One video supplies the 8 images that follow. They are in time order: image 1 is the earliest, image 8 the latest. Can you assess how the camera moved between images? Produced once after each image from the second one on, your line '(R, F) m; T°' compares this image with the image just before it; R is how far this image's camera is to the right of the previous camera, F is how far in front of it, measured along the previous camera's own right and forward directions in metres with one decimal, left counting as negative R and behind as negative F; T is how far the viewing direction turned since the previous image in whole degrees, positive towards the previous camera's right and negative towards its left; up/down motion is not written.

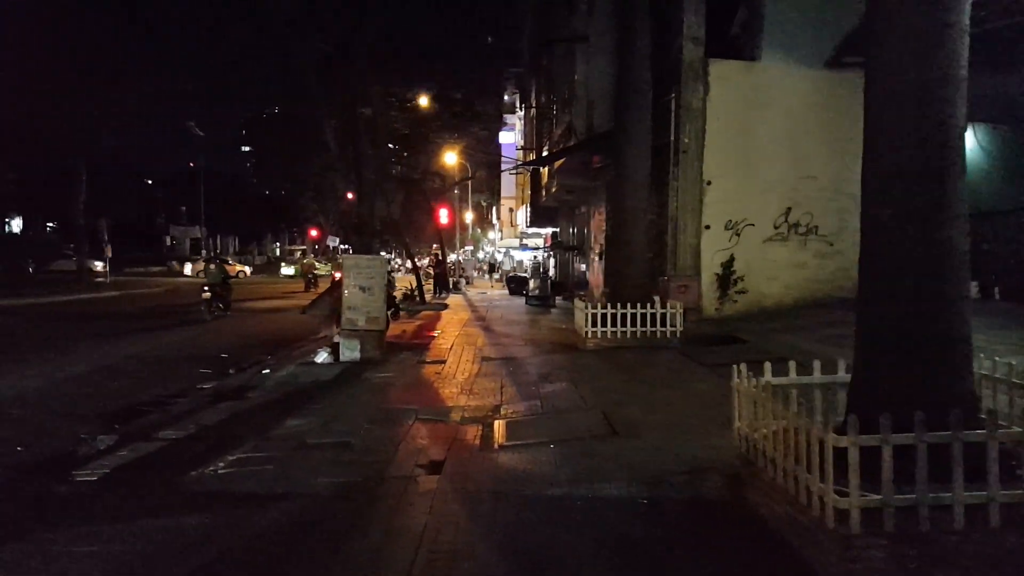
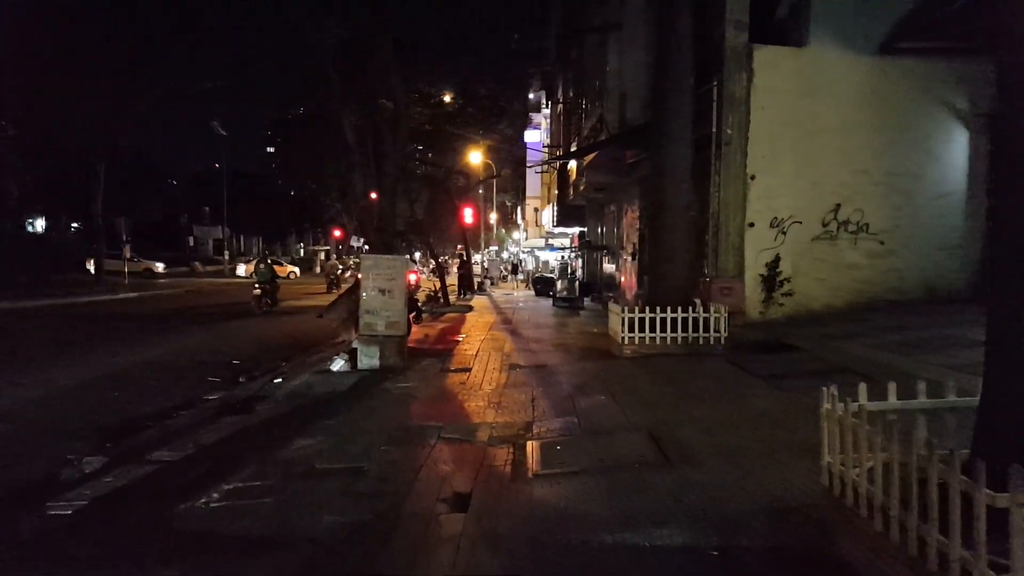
(-0.1, +1.1) m; -1°
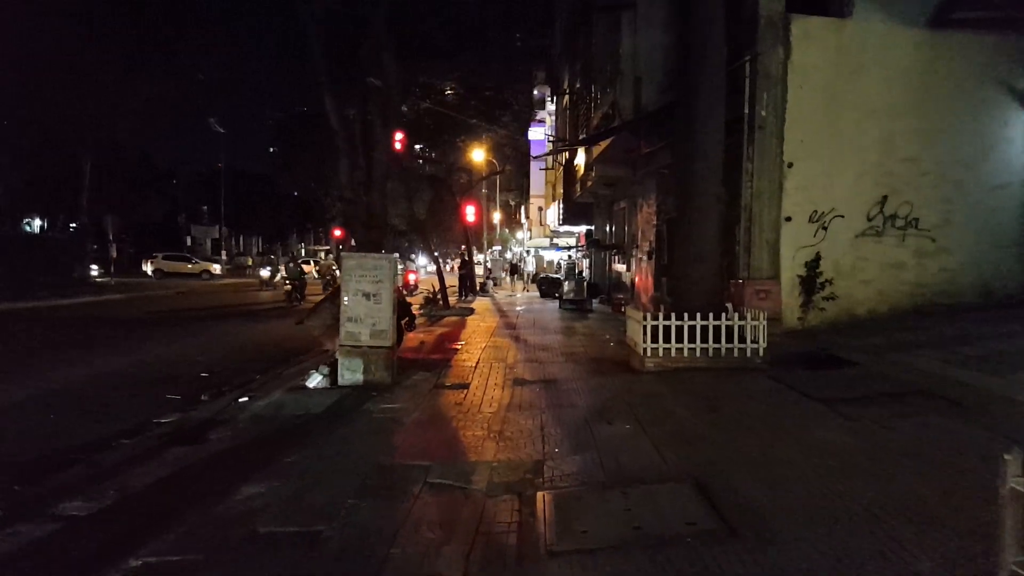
(0.0, +1.9) m; 0°
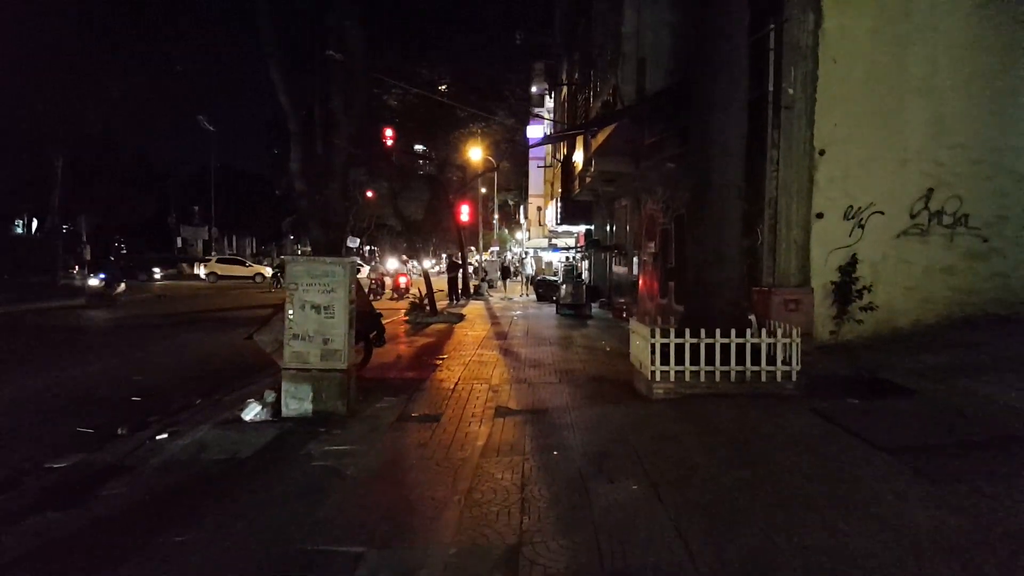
(+0.2, +2.1) m; 0°
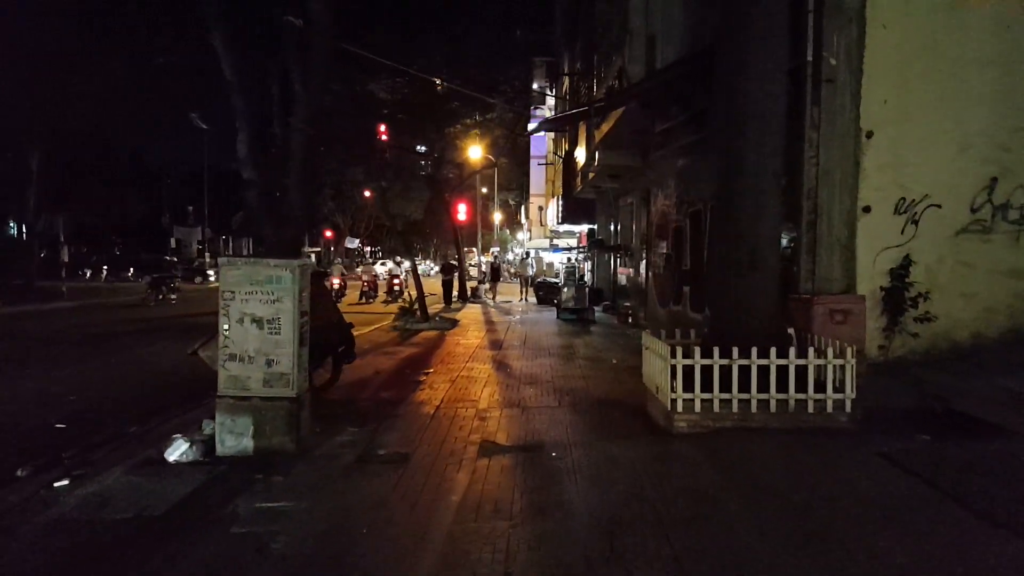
(+0.1, +1.9) m; 0°
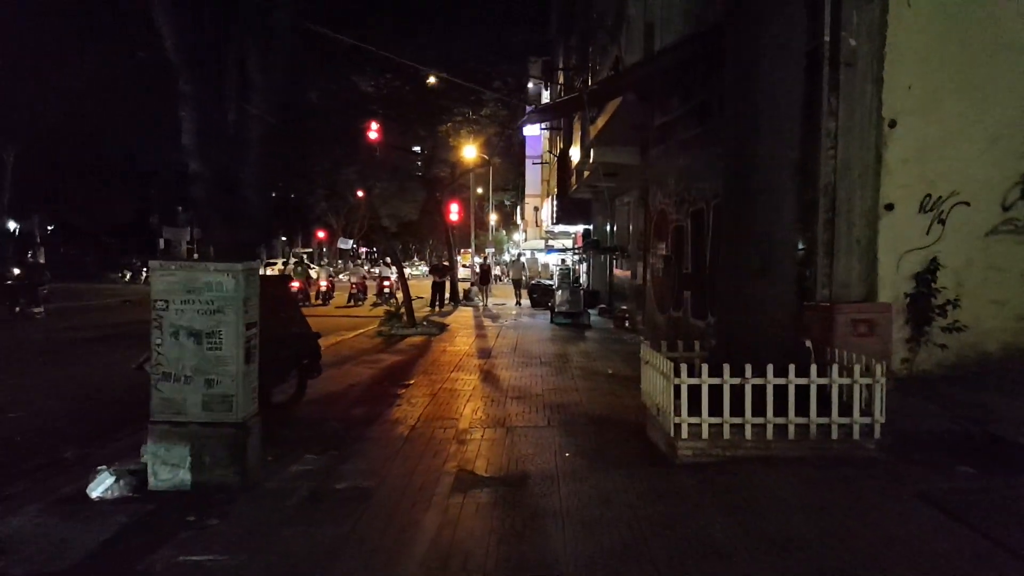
(+0.1, +1.0) m; 0°
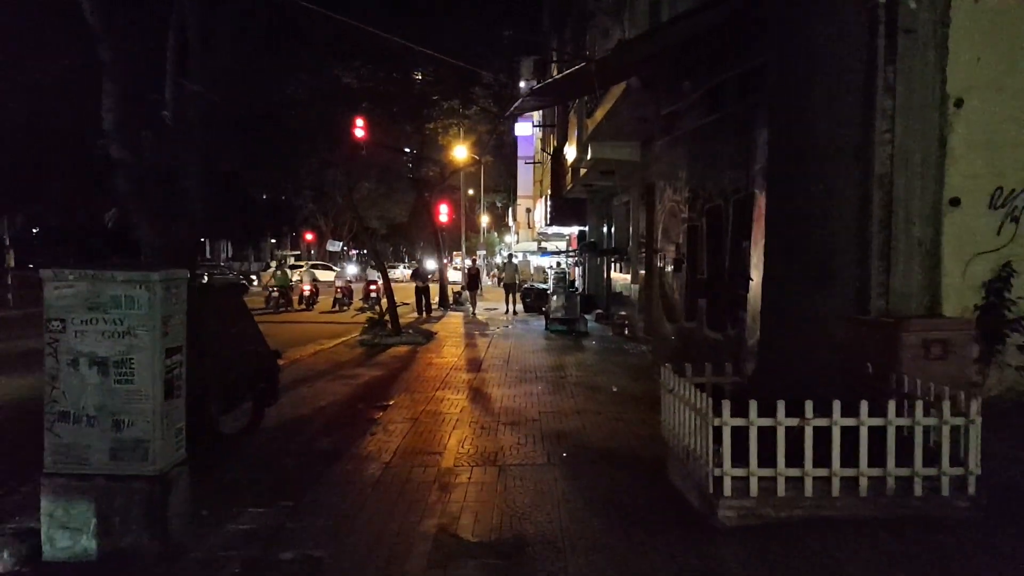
(0.0, +1.5) m; 0°
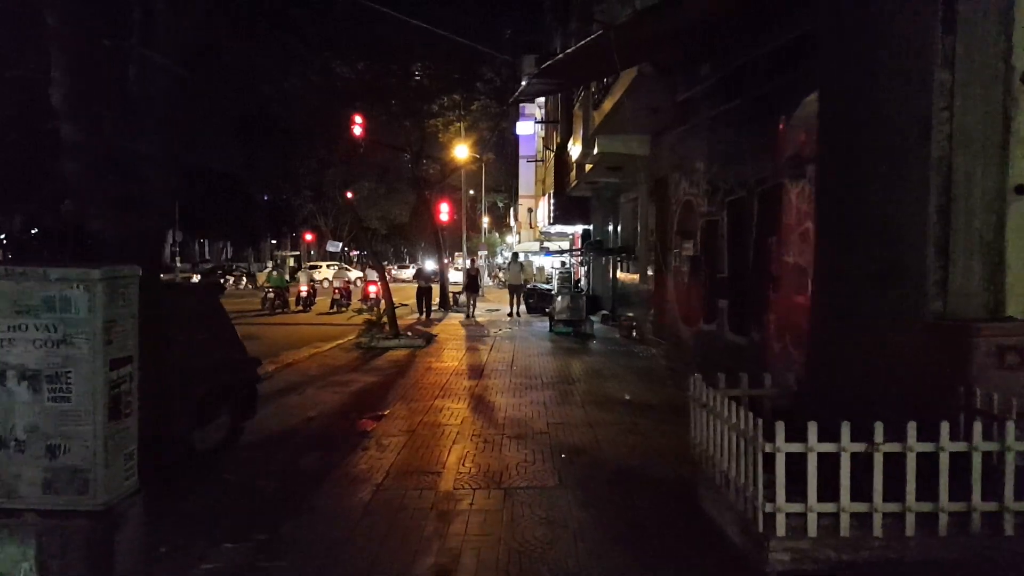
(0.0, +0.9) m; 0°
